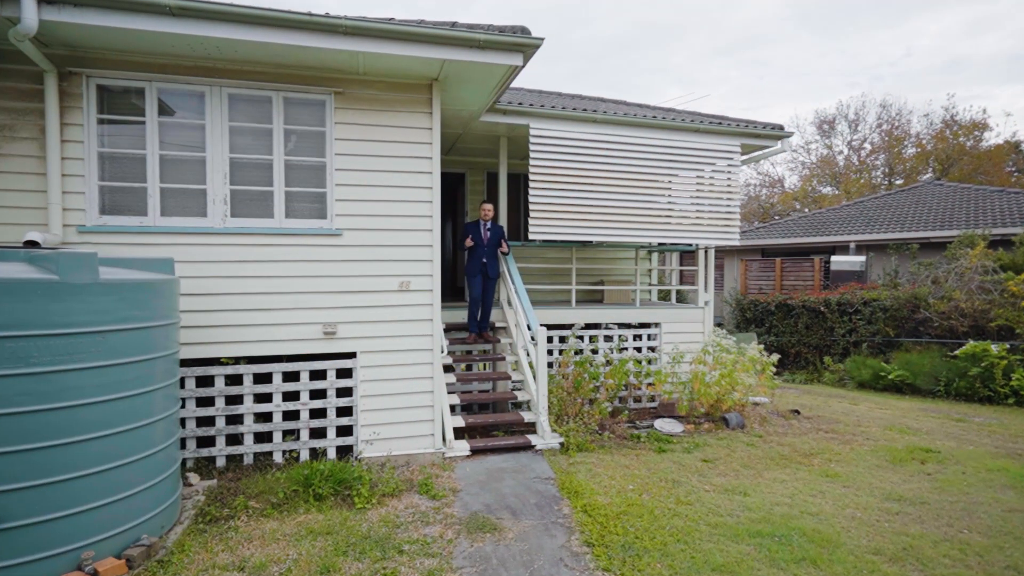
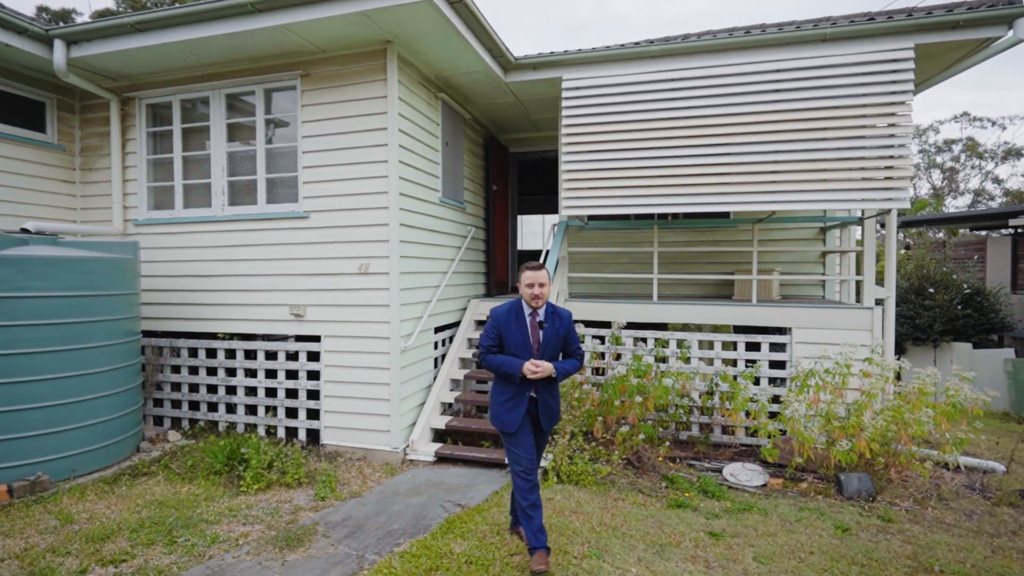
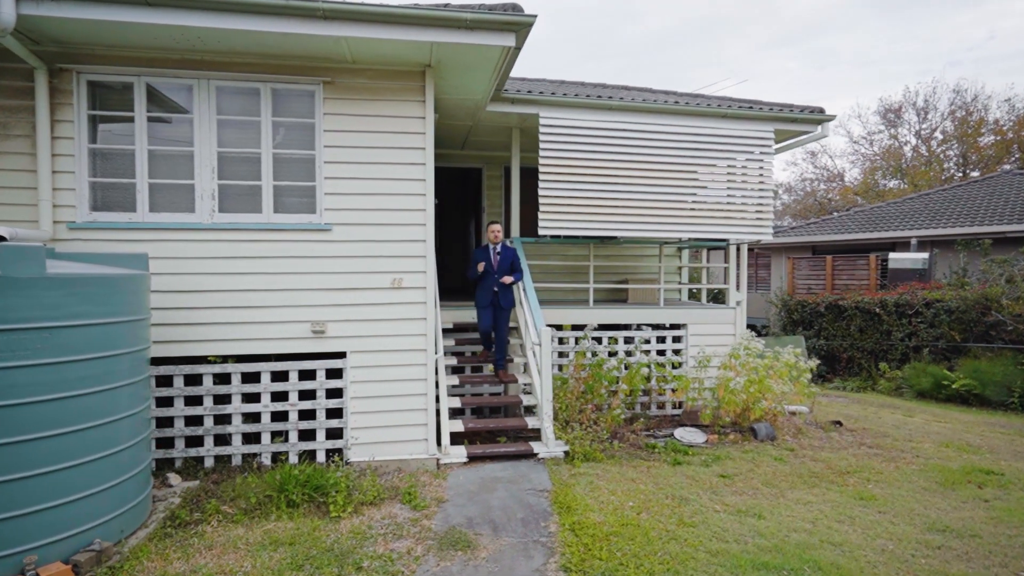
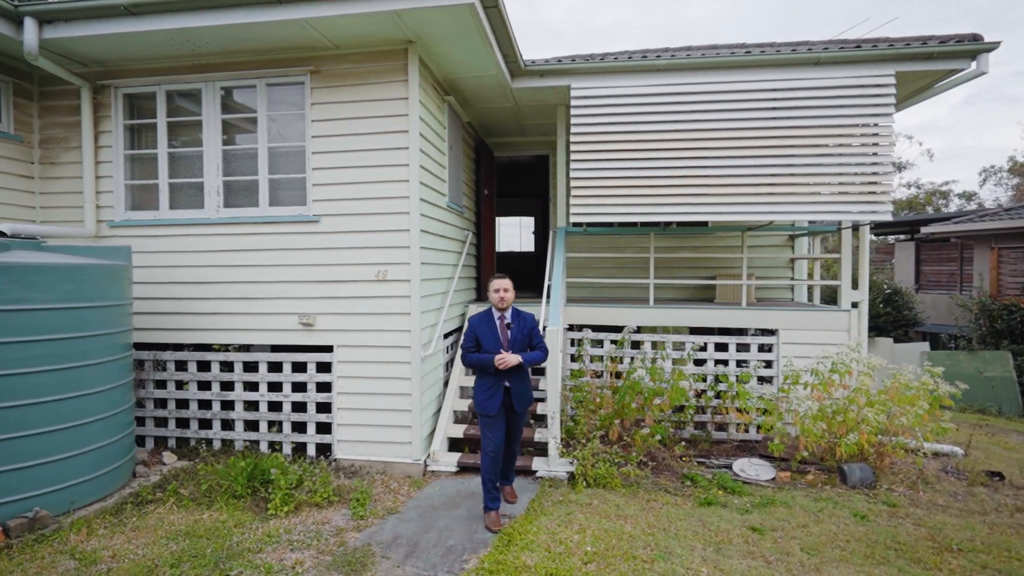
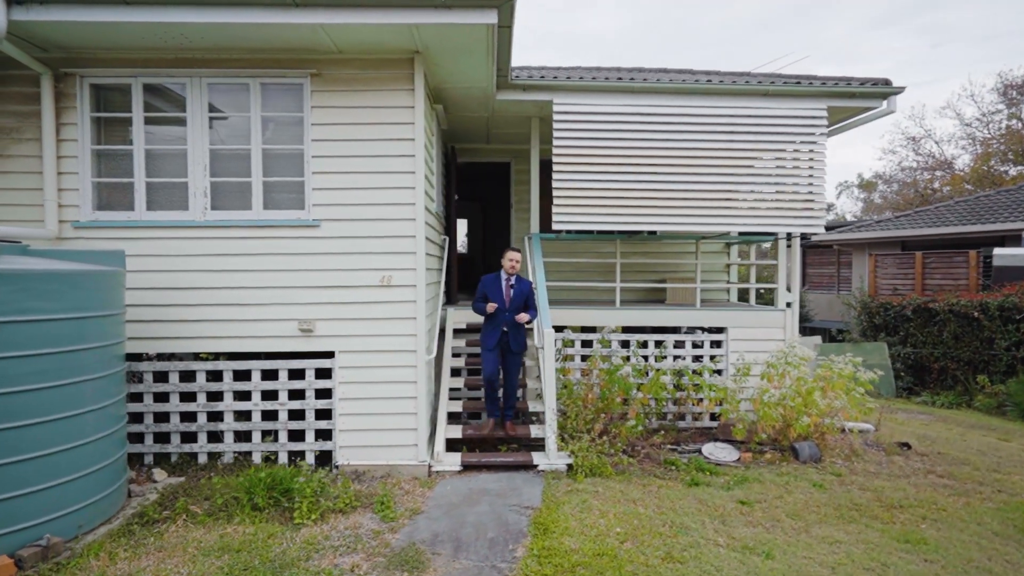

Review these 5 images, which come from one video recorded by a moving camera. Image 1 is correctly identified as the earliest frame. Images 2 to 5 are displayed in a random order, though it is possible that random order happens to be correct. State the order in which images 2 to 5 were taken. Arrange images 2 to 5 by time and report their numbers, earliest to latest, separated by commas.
3, 5, 4, 2
